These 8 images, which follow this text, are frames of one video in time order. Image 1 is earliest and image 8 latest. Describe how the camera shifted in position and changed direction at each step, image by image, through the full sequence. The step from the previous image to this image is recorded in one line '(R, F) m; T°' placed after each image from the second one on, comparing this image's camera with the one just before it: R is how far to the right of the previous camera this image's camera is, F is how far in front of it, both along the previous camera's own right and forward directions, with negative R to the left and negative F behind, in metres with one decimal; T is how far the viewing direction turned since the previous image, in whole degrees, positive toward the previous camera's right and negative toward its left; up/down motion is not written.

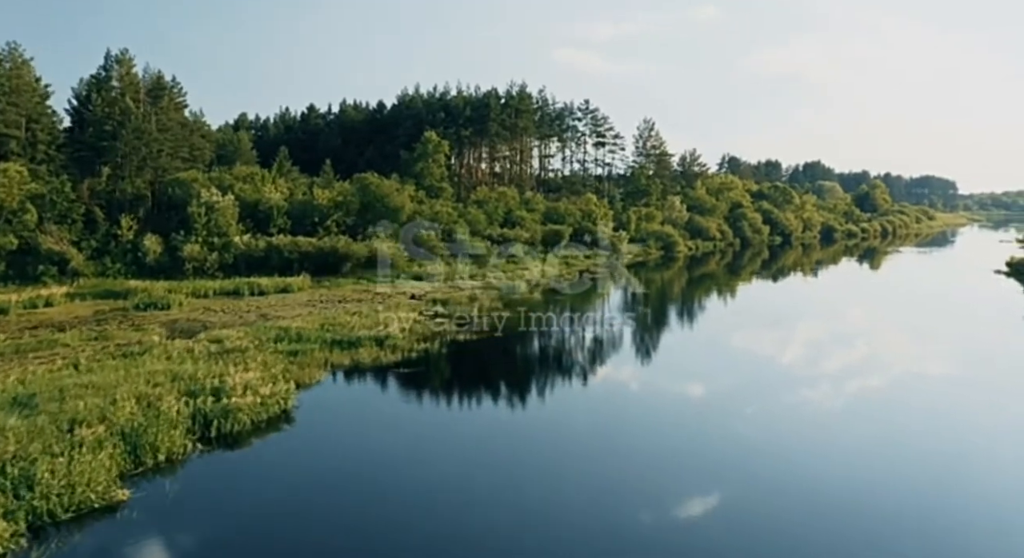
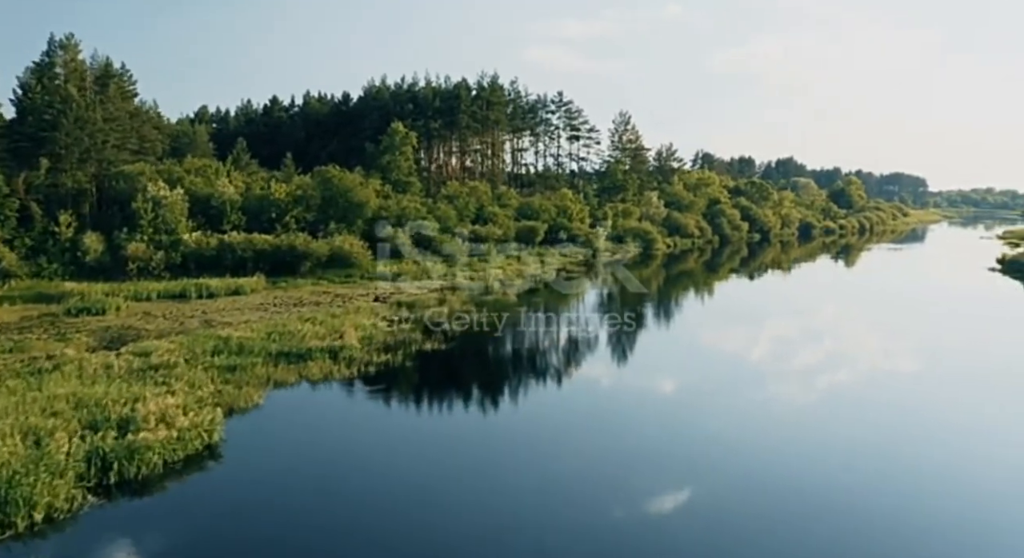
(-0.1, +2.4) m; +2°
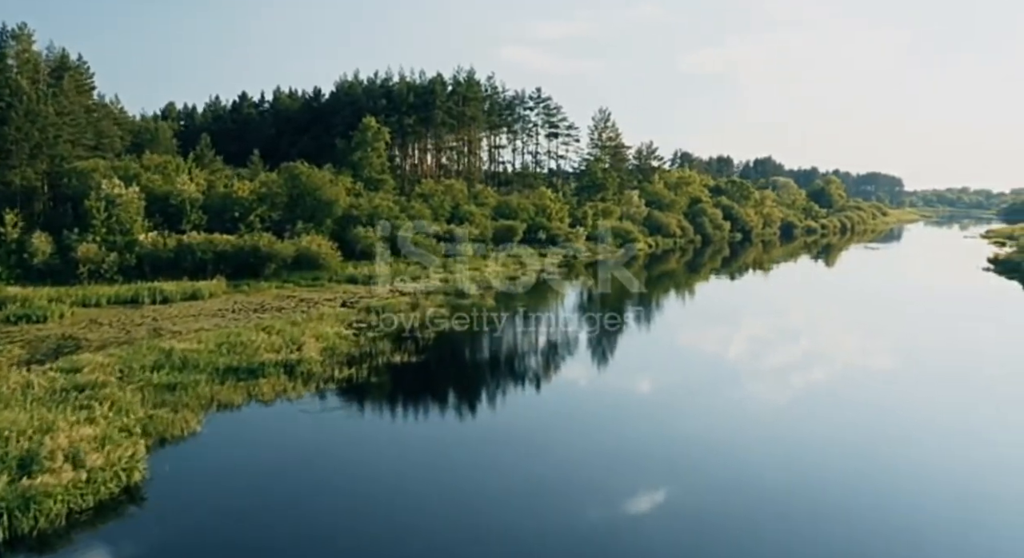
(0.0, +1.8) m; +2°
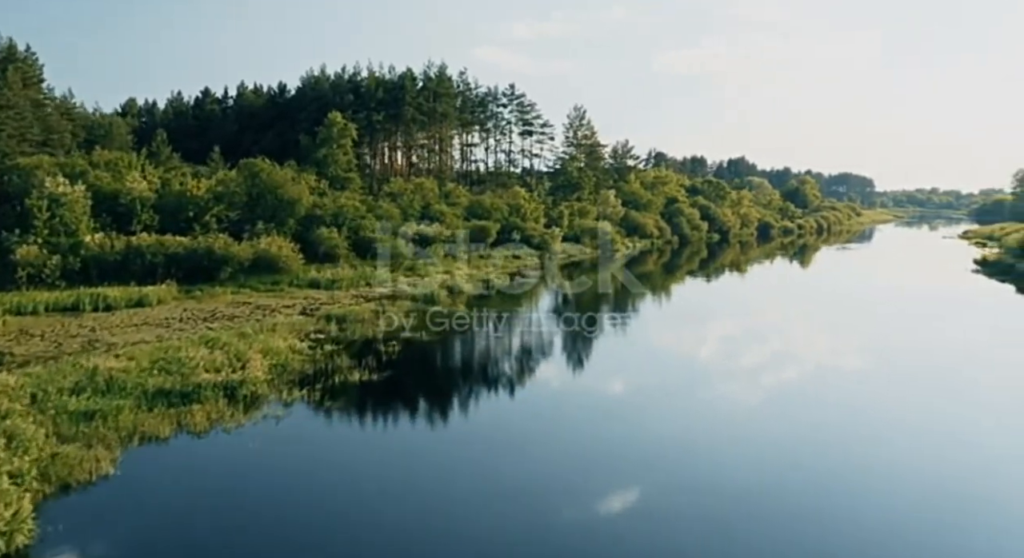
(0.0, +1.7) m; +2°
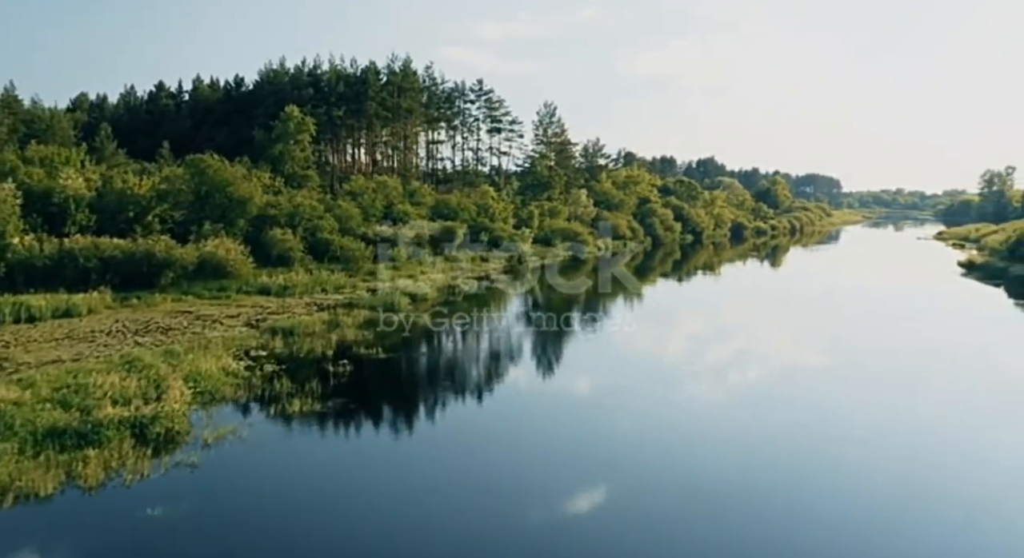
(0.0, +2.0) m; +2°
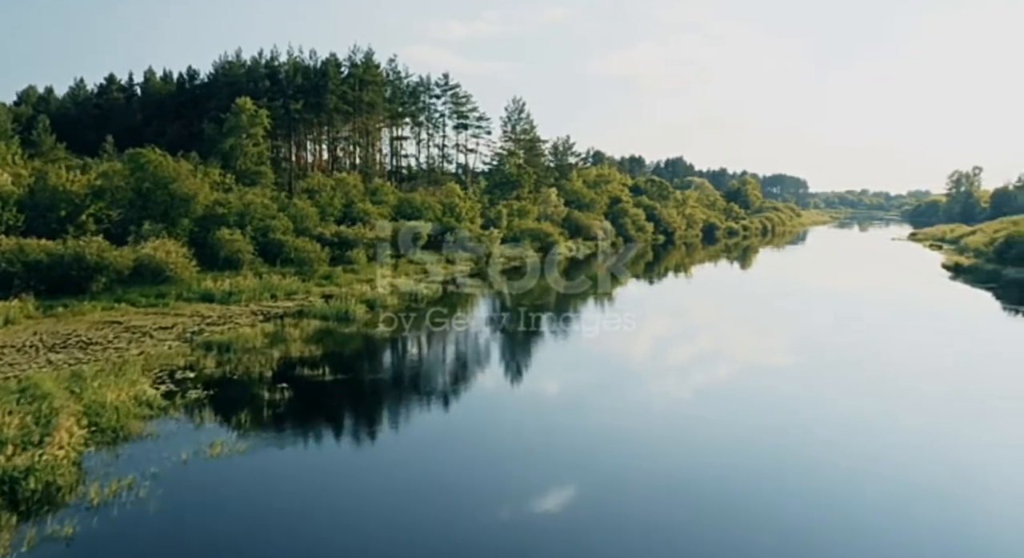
(0.0, +2.0) m; +2°
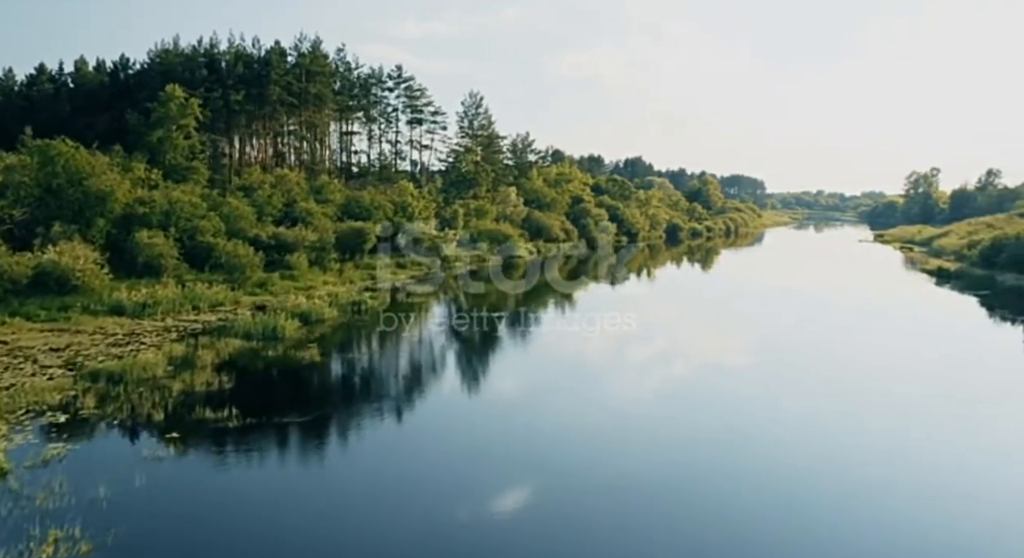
(0.0, +2.6) m; +3°
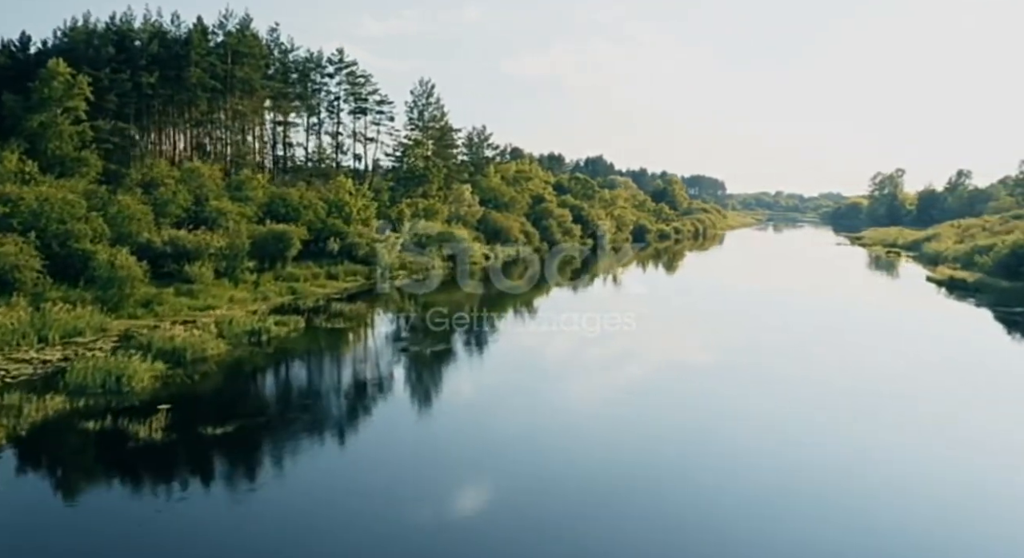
(+0.2, +4.5) m; +3°
